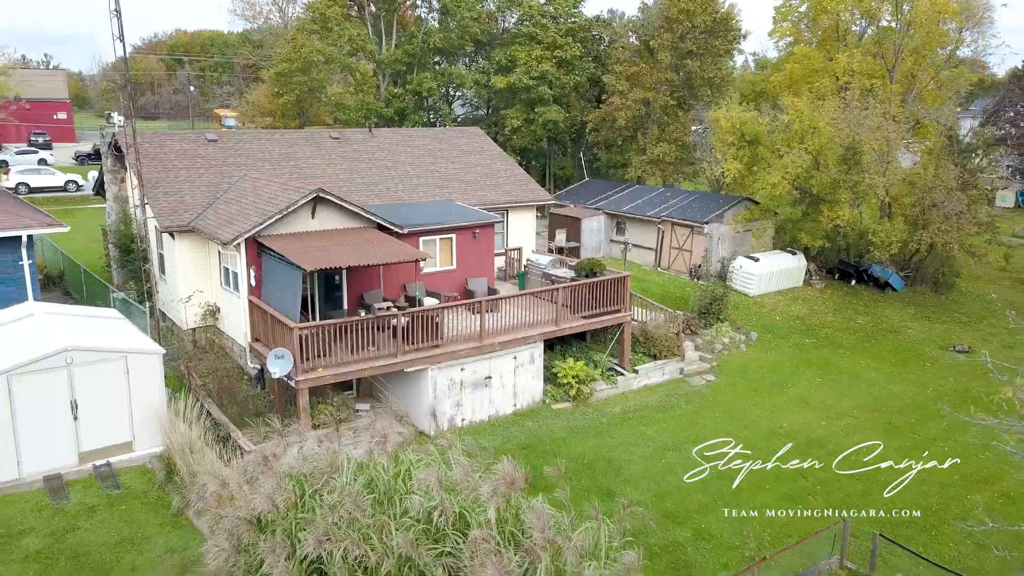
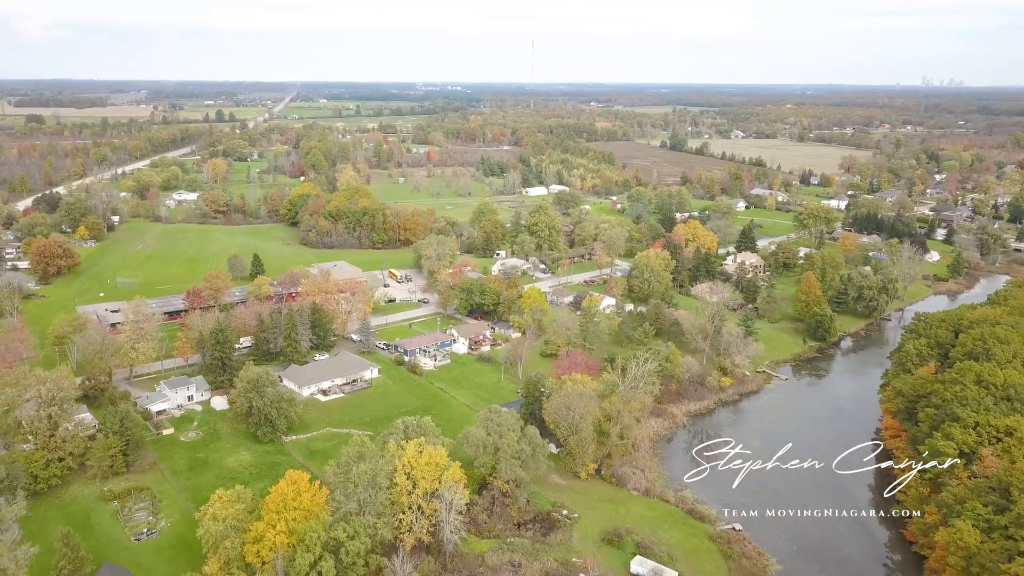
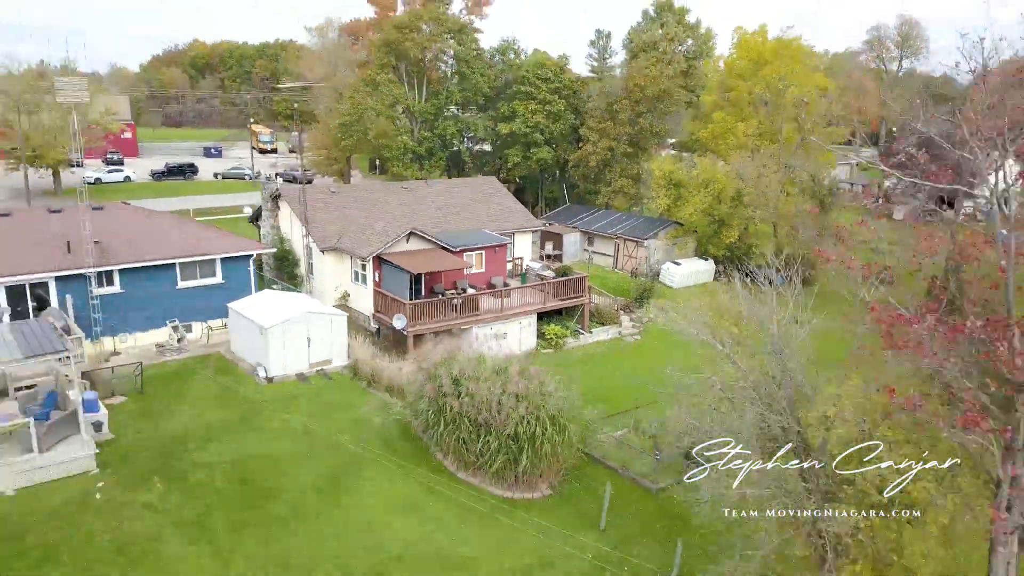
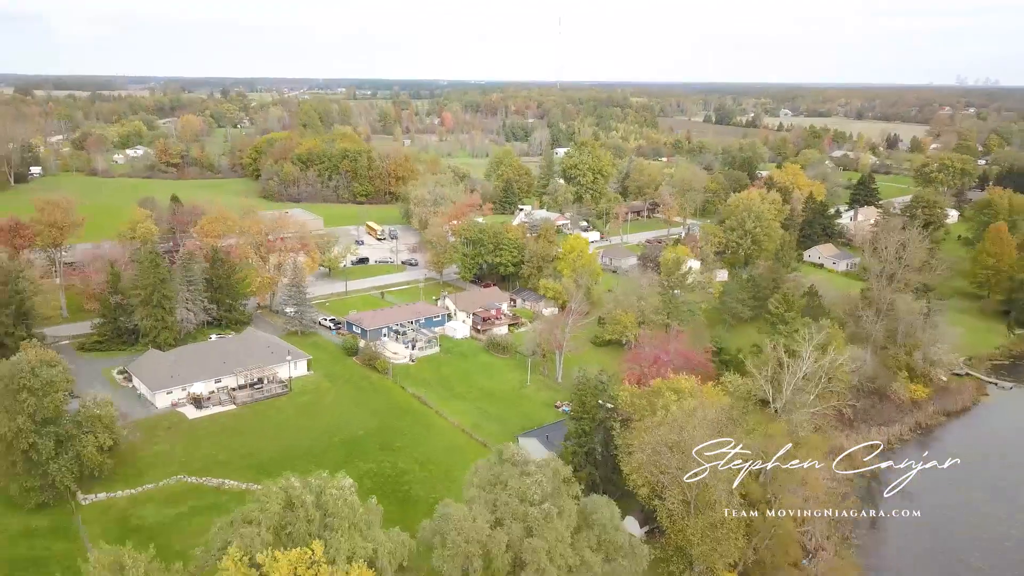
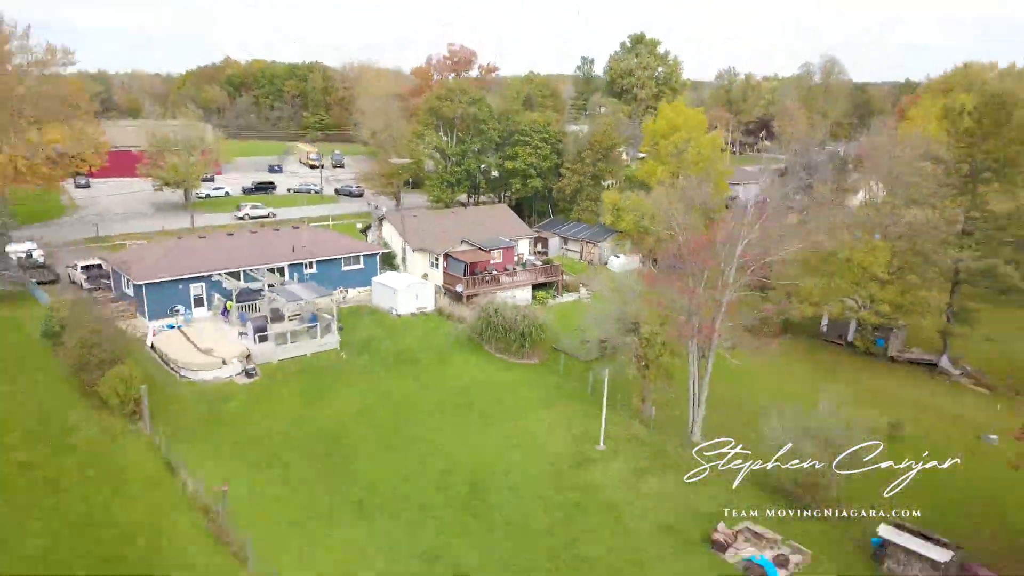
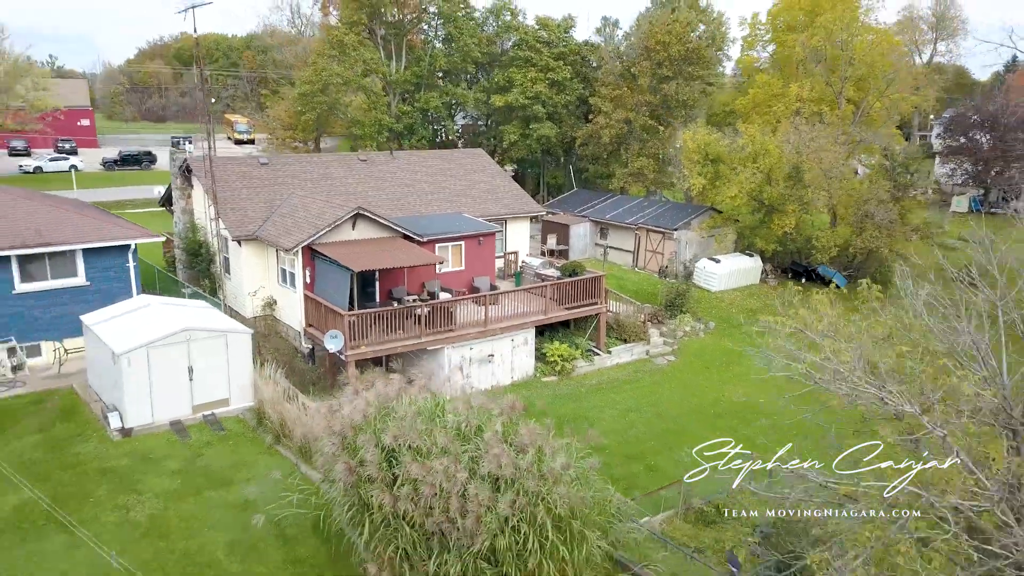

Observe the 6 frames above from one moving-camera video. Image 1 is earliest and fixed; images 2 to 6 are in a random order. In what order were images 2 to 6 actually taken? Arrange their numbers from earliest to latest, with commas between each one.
6, 3, 5, 4, 2
